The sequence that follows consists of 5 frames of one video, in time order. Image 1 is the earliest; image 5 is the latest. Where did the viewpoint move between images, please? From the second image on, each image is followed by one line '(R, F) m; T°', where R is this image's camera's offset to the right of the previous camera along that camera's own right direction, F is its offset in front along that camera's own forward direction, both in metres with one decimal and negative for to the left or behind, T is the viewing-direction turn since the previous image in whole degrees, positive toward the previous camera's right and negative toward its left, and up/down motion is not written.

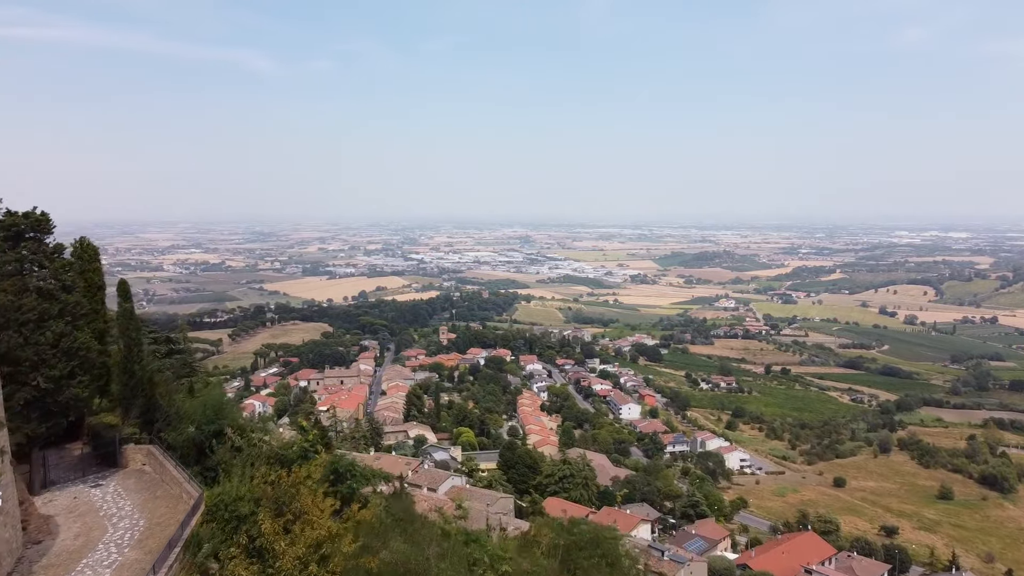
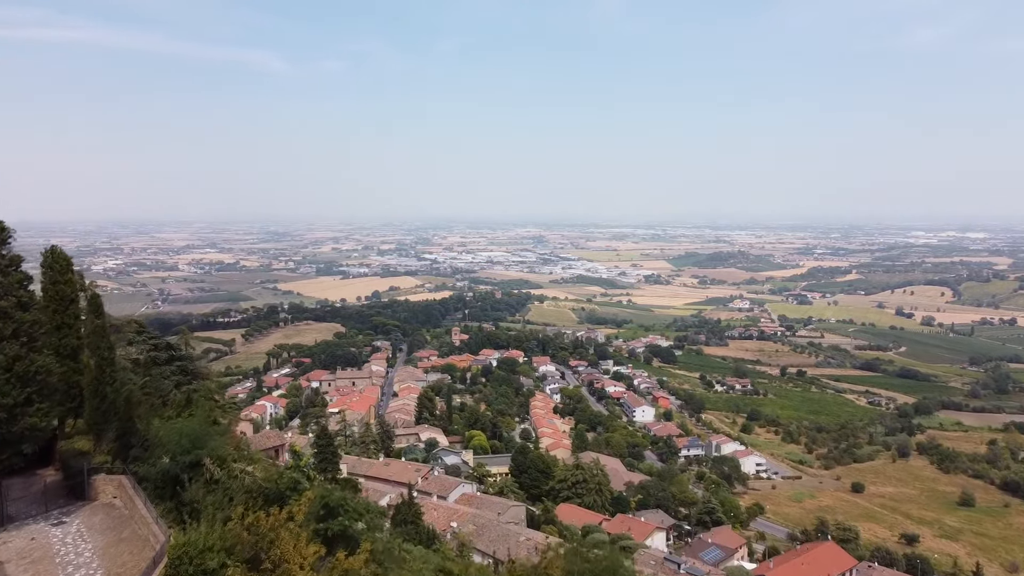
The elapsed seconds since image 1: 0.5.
(0.0, +0.3) m; -1°
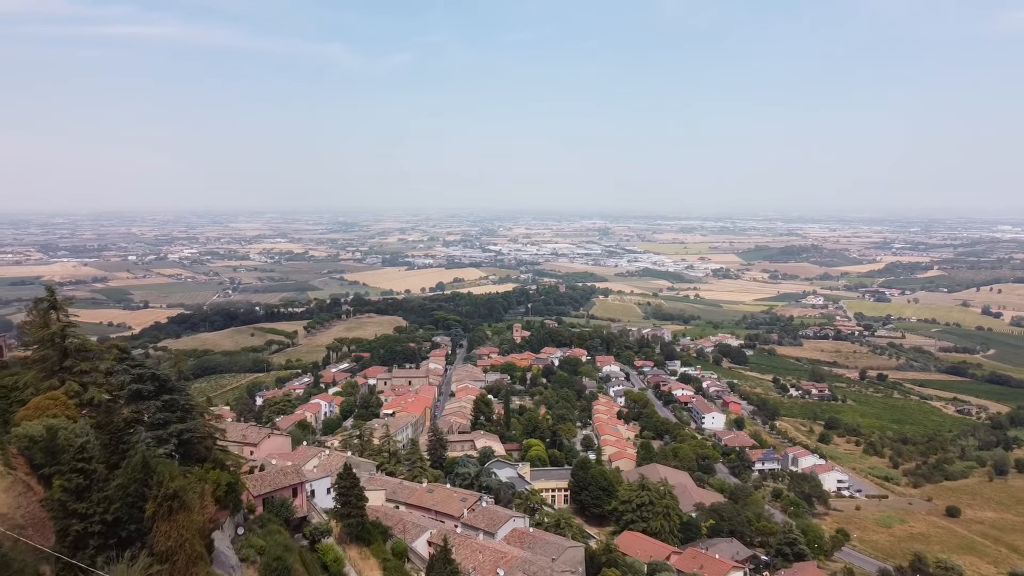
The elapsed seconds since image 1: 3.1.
(0.0, +1.4) m; -6°
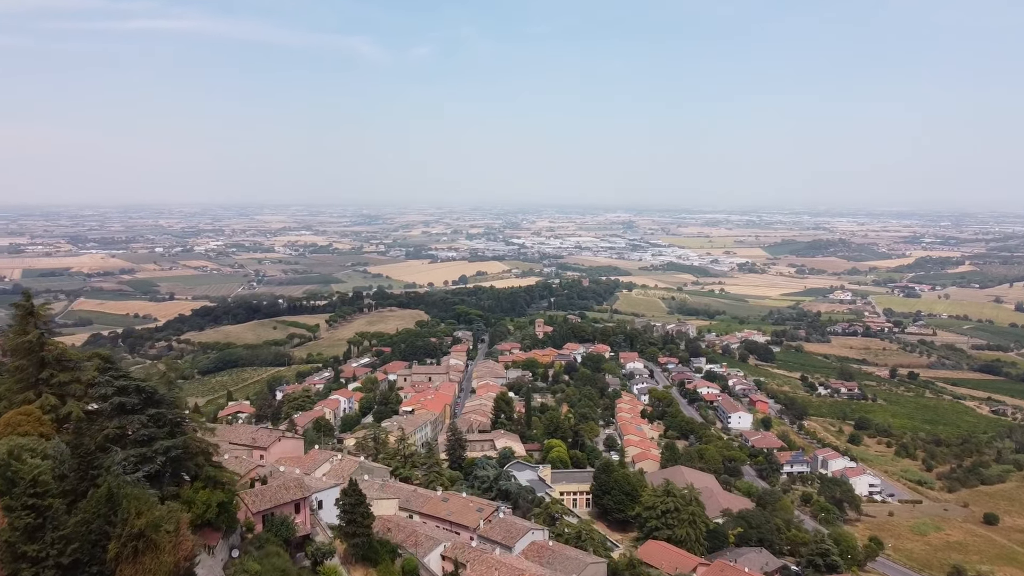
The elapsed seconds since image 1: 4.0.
(0.0, +0.5) m; -2°
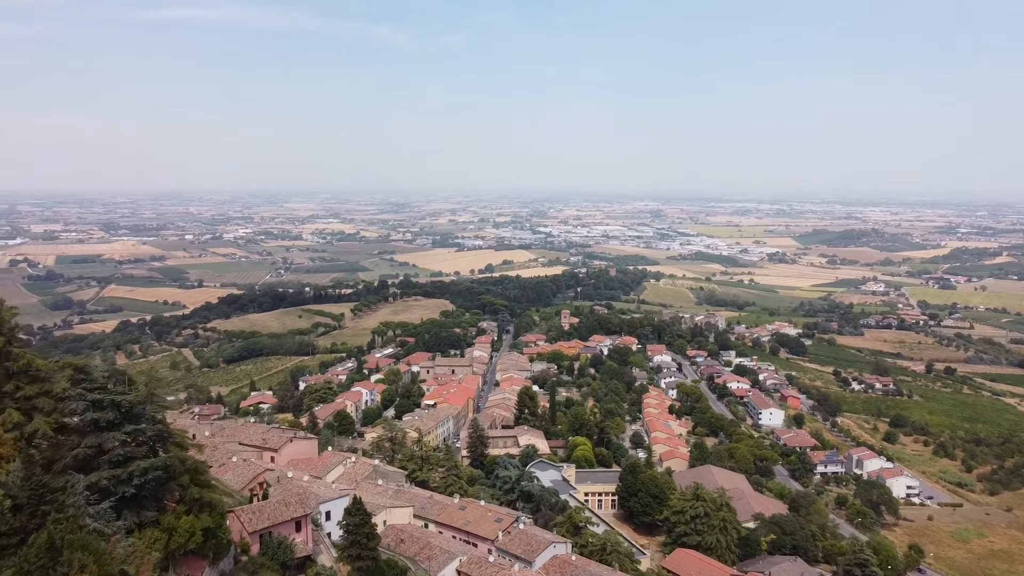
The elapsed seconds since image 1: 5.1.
(0.0, +0.6) m; -2°
